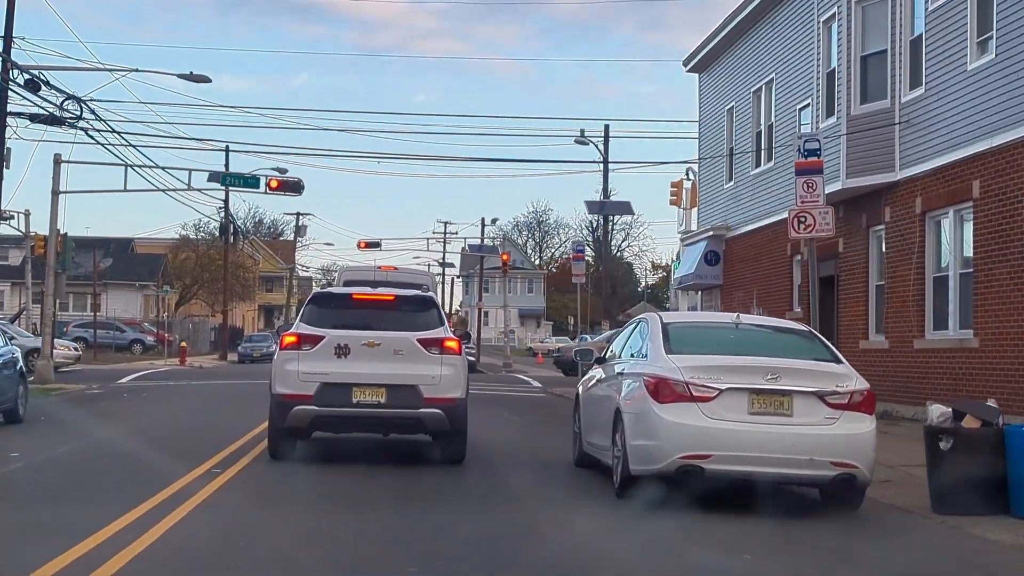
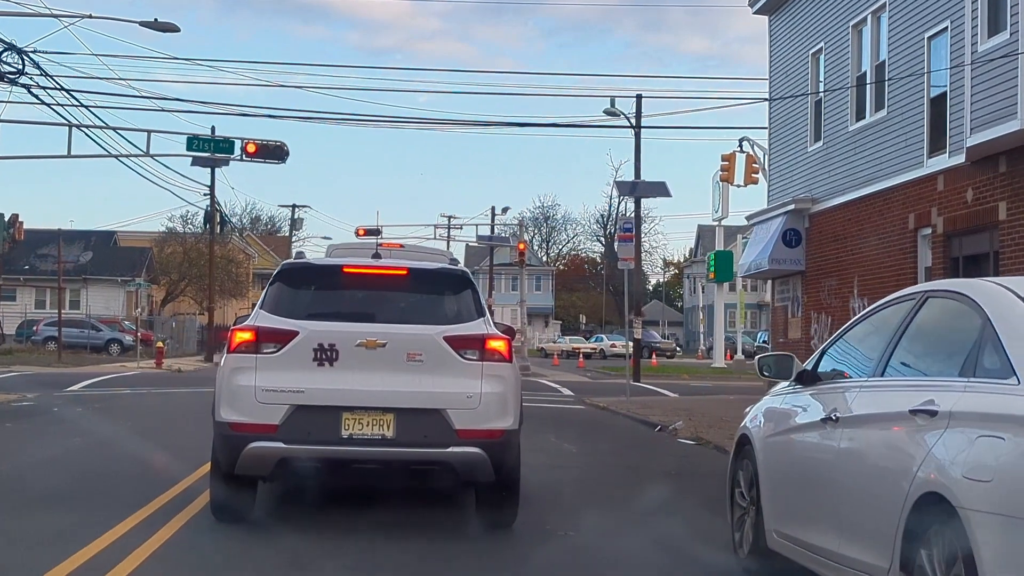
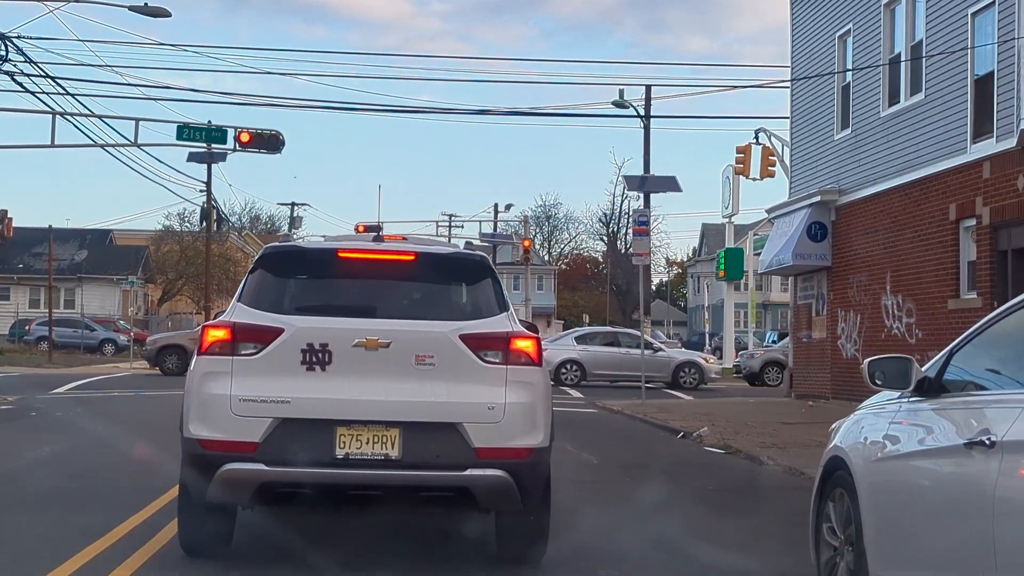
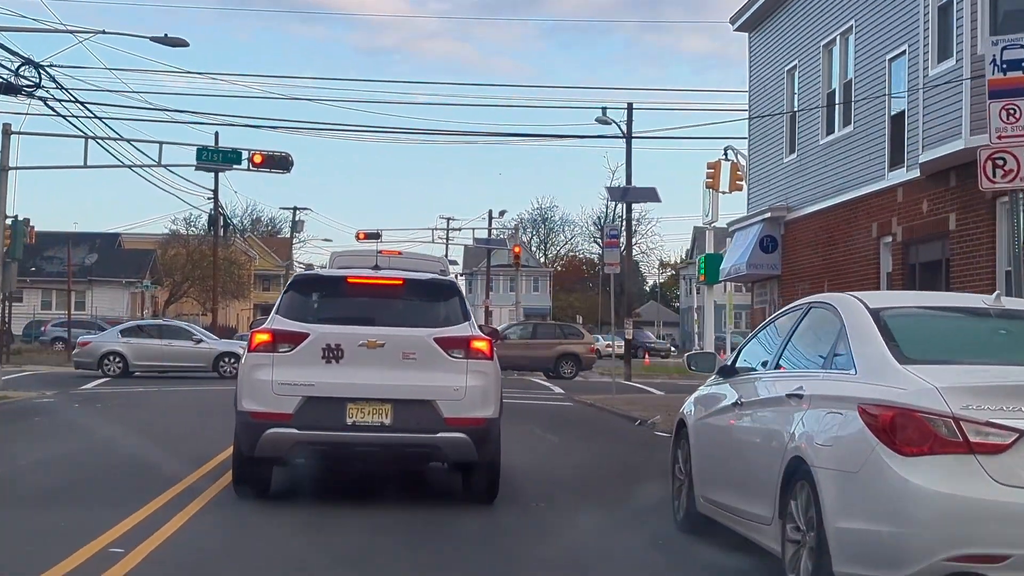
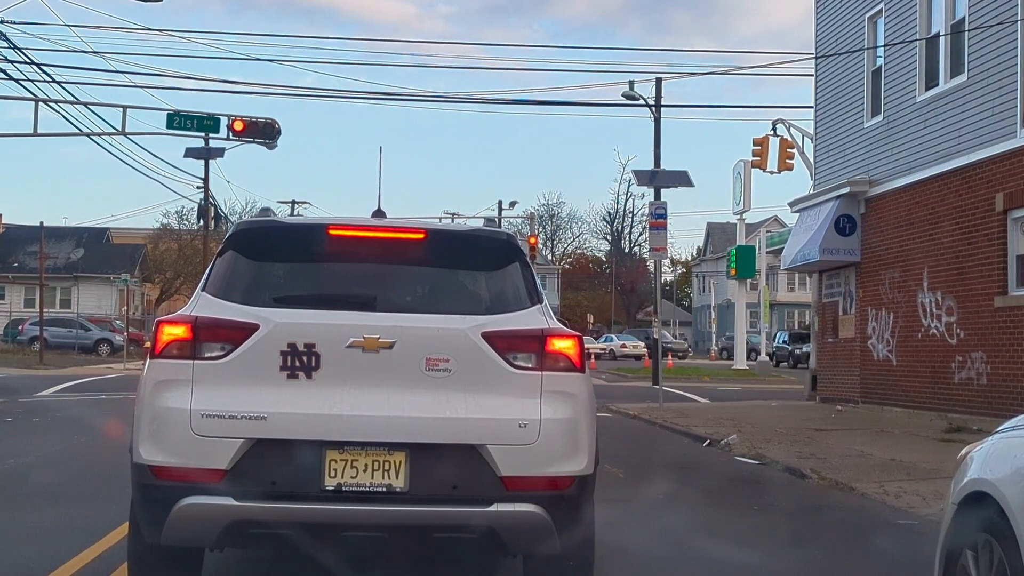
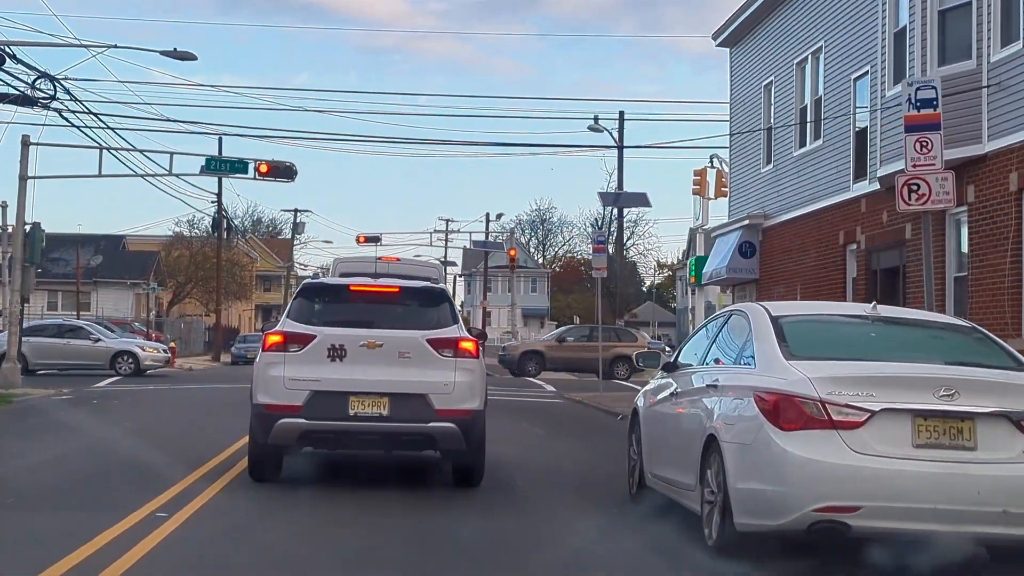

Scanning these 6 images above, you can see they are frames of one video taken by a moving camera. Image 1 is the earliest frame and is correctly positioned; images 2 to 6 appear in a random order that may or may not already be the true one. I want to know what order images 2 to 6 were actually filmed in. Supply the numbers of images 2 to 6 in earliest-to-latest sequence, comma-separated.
6, 4, 2, 3, 5
